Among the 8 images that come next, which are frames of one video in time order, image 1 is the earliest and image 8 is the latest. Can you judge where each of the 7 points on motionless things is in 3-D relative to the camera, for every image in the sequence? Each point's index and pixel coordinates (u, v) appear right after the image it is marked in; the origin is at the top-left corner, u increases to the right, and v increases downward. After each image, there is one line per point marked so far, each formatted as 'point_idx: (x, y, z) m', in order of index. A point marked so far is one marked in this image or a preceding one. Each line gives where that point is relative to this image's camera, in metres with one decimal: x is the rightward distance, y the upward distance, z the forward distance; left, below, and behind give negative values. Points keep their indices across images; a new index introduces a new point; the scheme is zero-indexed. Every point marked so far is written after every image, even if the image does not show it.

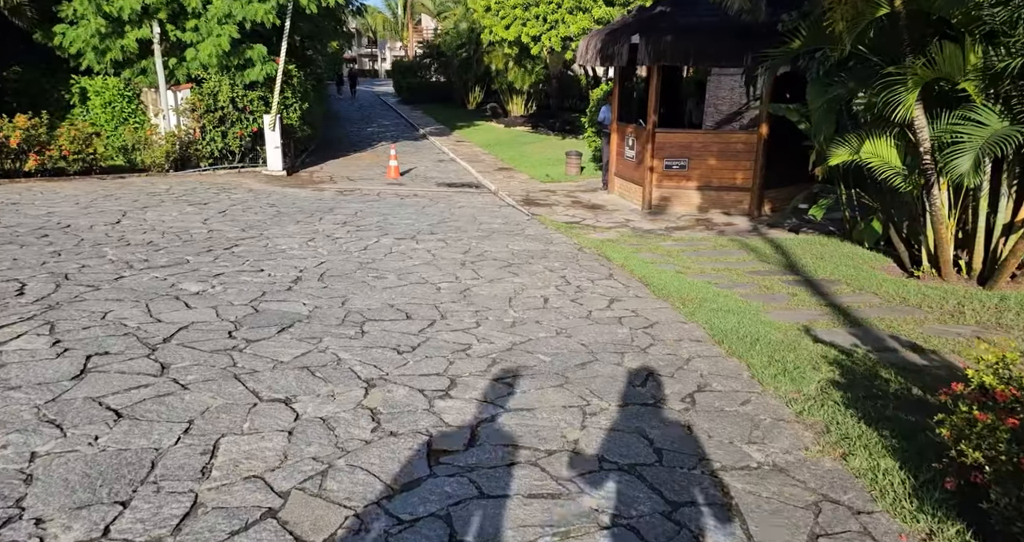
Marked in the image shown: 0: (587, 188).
0: (+1.5, +1.6, +15.9) m
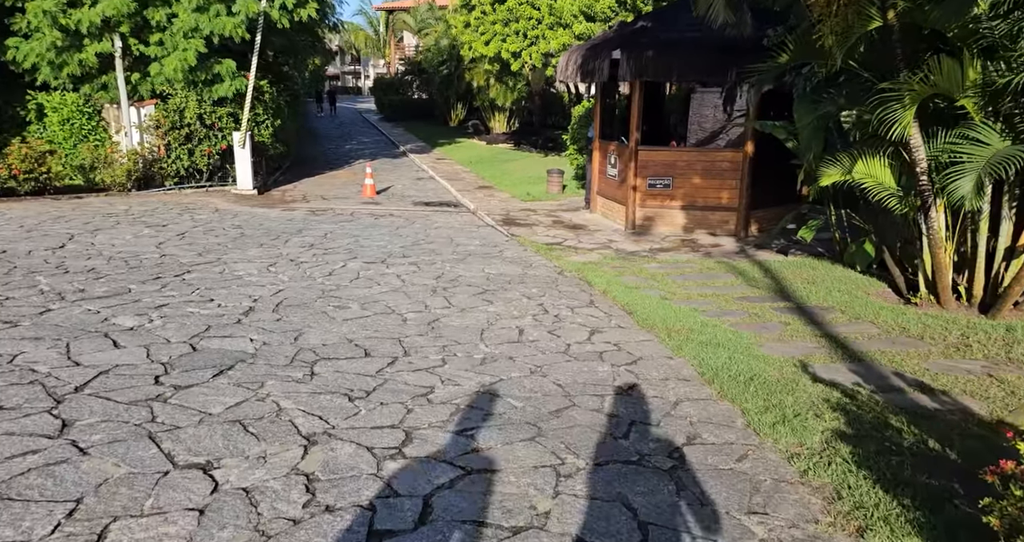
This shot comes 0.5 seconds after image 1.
0: (+1.1, +1.2, +15.5) m
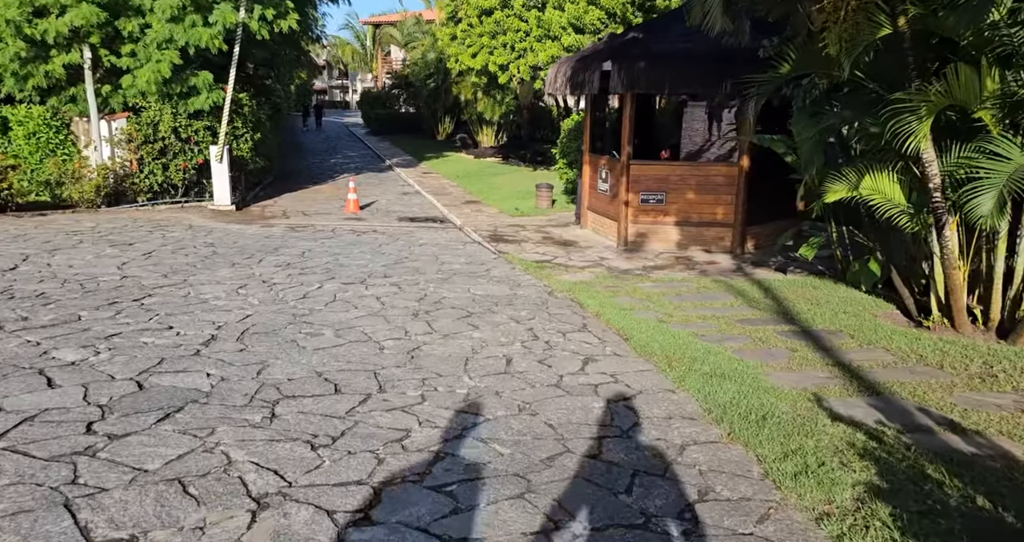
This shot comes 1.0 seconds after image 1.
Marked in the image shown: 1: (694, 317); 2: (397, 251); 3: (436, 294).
0: (+0.9, +0.9, +15.0) m
1: (+1.7, -0.4, +7.8) m
2: (-1.7, +0.3, +12.0) m
3: (-0.8, -0.2, +8.6) m
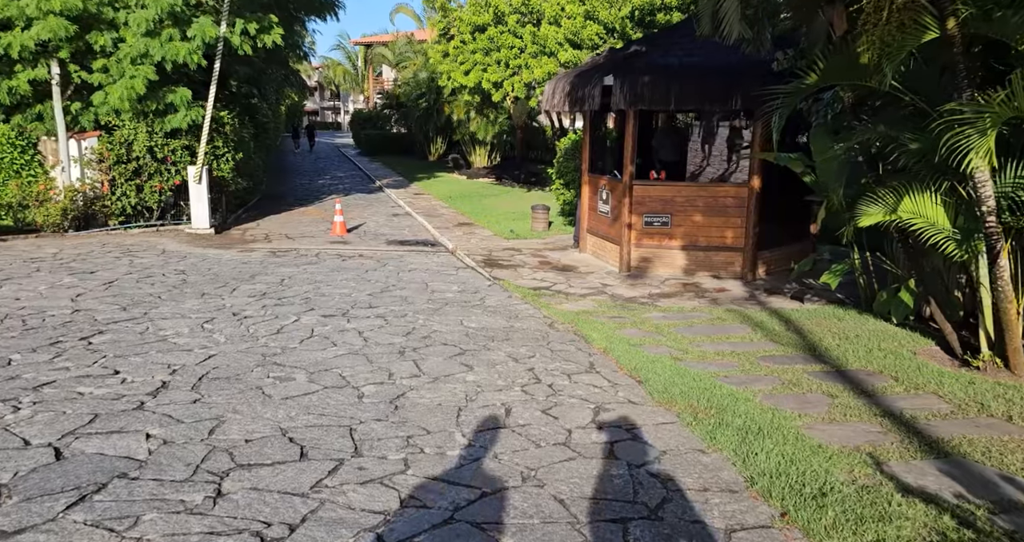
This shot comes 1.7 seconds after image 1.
0: (+0.8, +0.4, +14.2) m
1: (+1.7, -0.7, +7.0) m
2: (-1.7, -0.1, +11.2) m
3: (-0.8, -0.5, +7.8) m
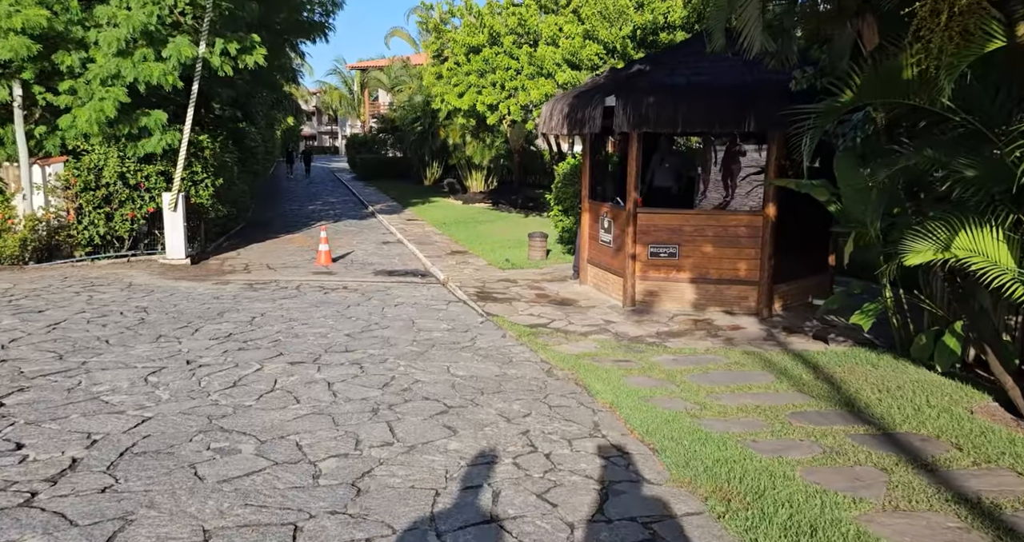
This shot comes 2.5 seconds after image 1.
0: (+0.7, -0.1, +13.3) m
1: (+1.6, -1.0, +6.1) m
2: (-1.8, -0.5, +10.3) m
3: (-0.9, -0.9, +6.9) m
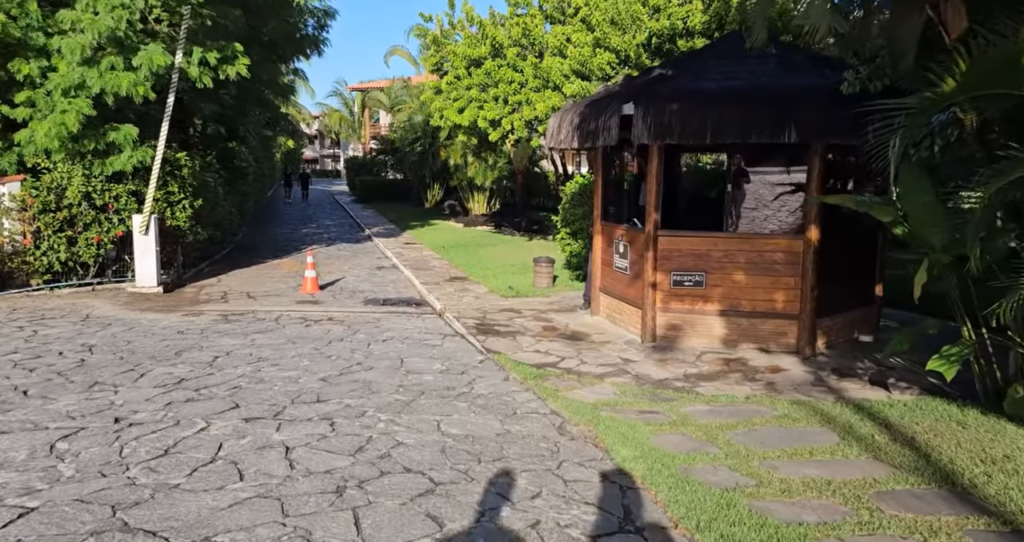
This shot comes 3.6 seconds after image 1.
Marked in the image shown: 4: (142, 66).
0: (+0.8, -0.5, +12.1) m
1: (+1.7, -1.2, +4.8) m
2: (-1.8, -0.9, +9.0) m
3: (-0.9, -1.1, +5.6) m
4: (-5.2, +2.9, +11.7) m
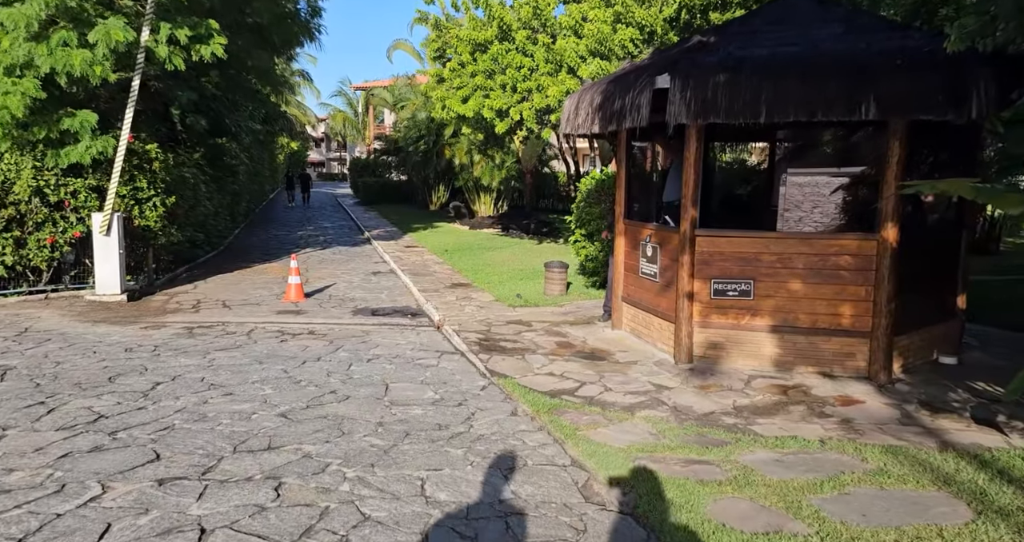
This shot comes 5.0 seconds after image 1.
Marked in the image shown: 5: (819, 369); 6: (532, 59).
0: (+0.9, -0.6, +10.5) m
1: (+1.7, -1.3, +3.2) m
2: (-1.7, -0.9, +7.5) m
3: (-0.8, -1.2, +4.0) m
4: (-5.1, +2.8, +10.2) m
5: (+2.7, -0.9, +7.4) m
6: (+0.3, +3.8, +14.8) m
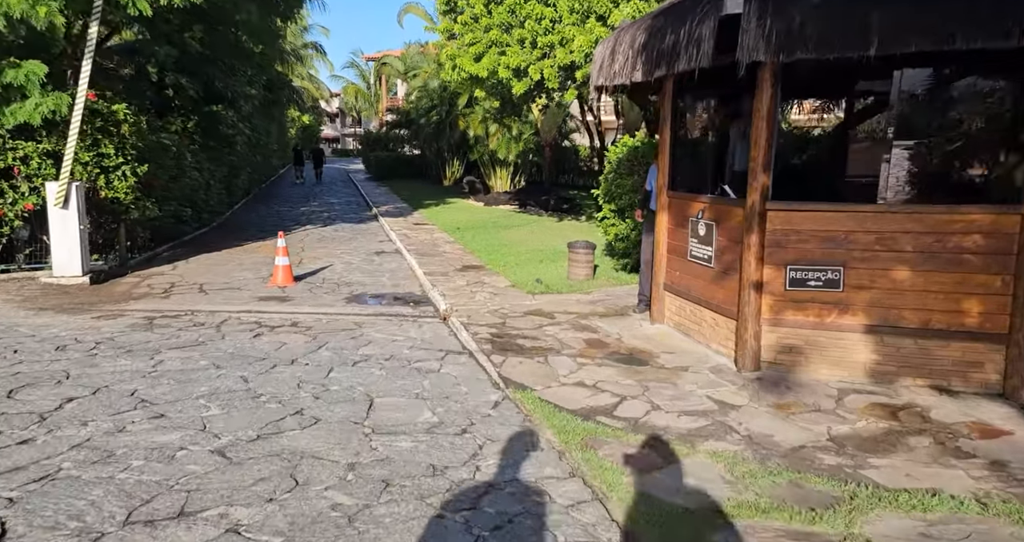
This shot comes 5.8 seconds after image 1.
0: (+1.1, -0.4, +8.9) m
1: (+1.8, -1.3, +1.6) m
2: (-1.5, -0.8, +5.9) m
3: (-0.7, -1.1, +2.4) m
4: (-4.9, +3.0, +8.6) m
5: (+2.9, -0.8, +5.7) m
6: (+0.7, +4.1, +13.1) m
